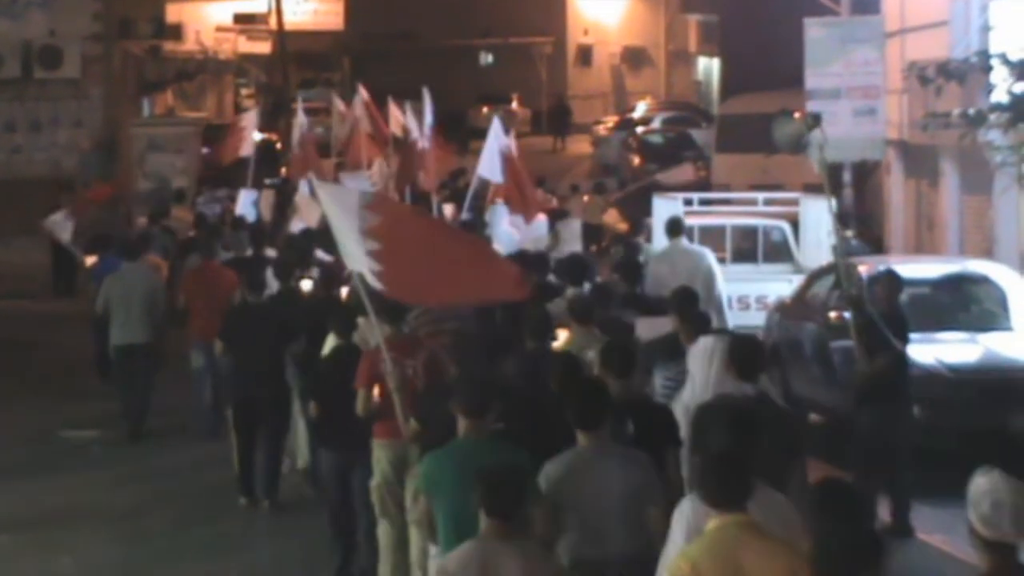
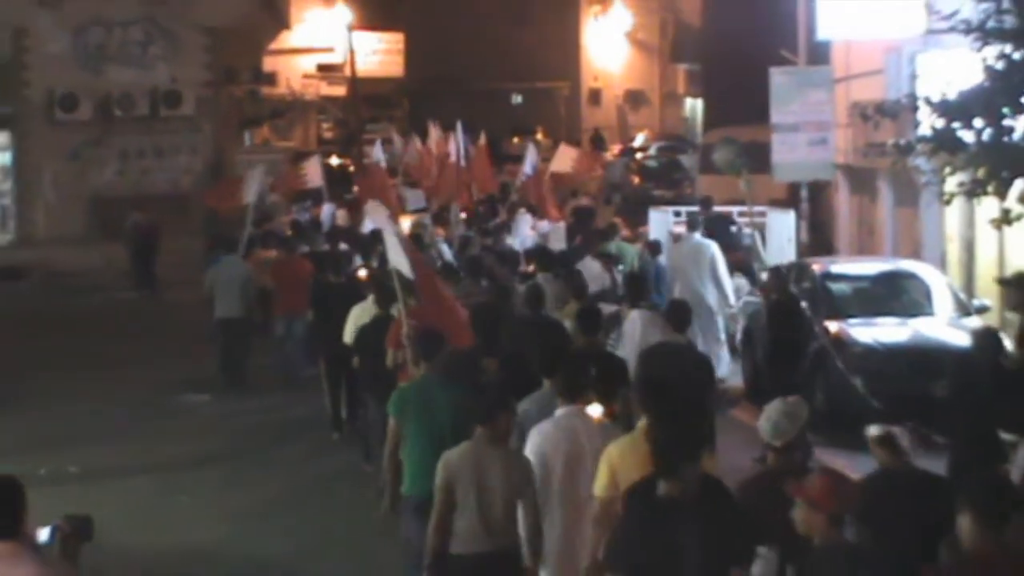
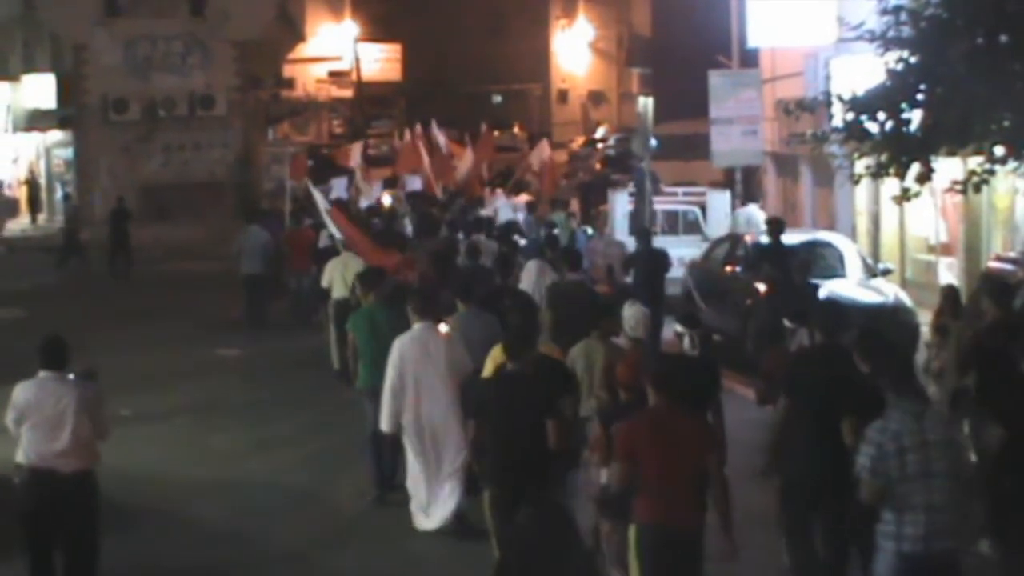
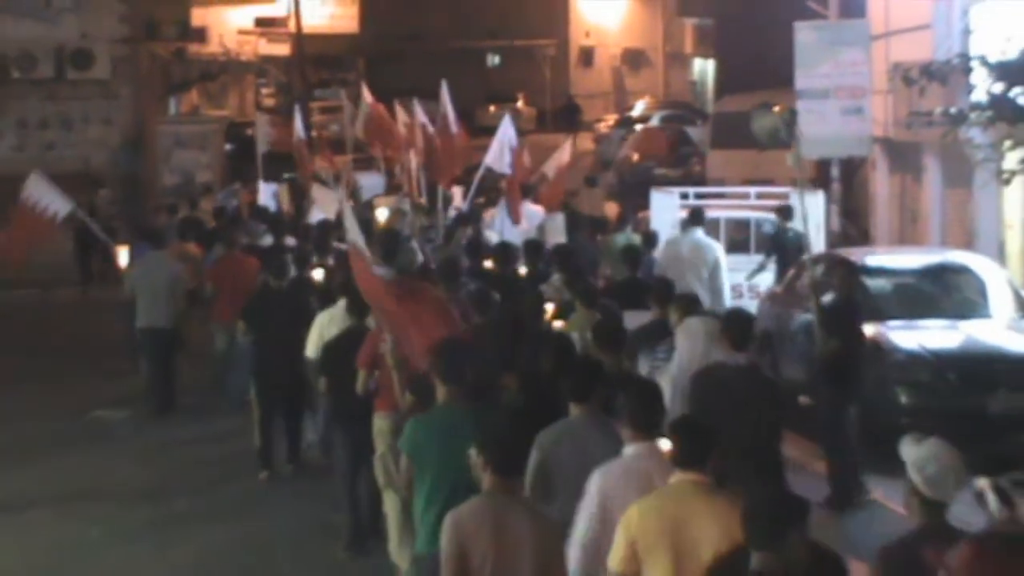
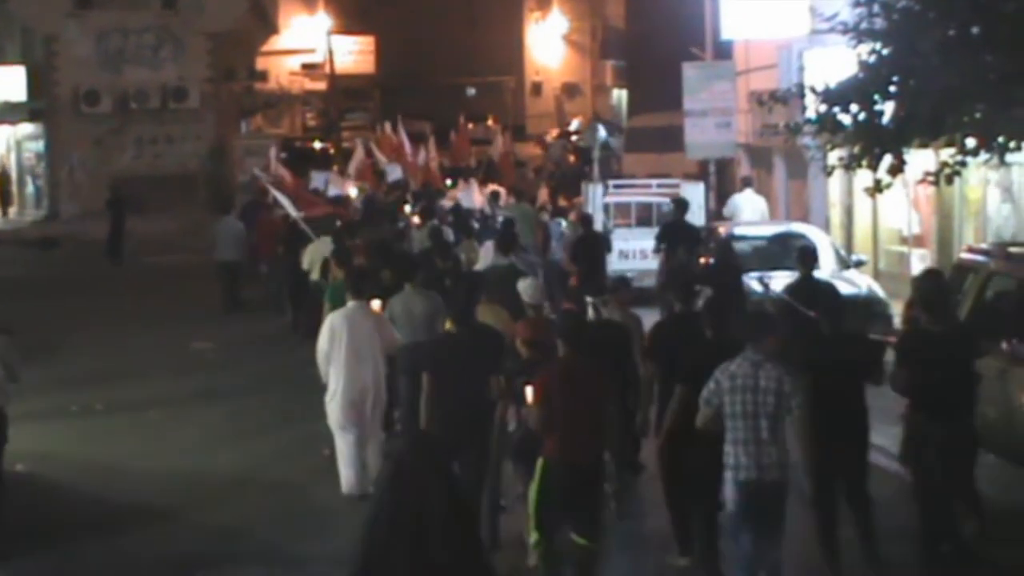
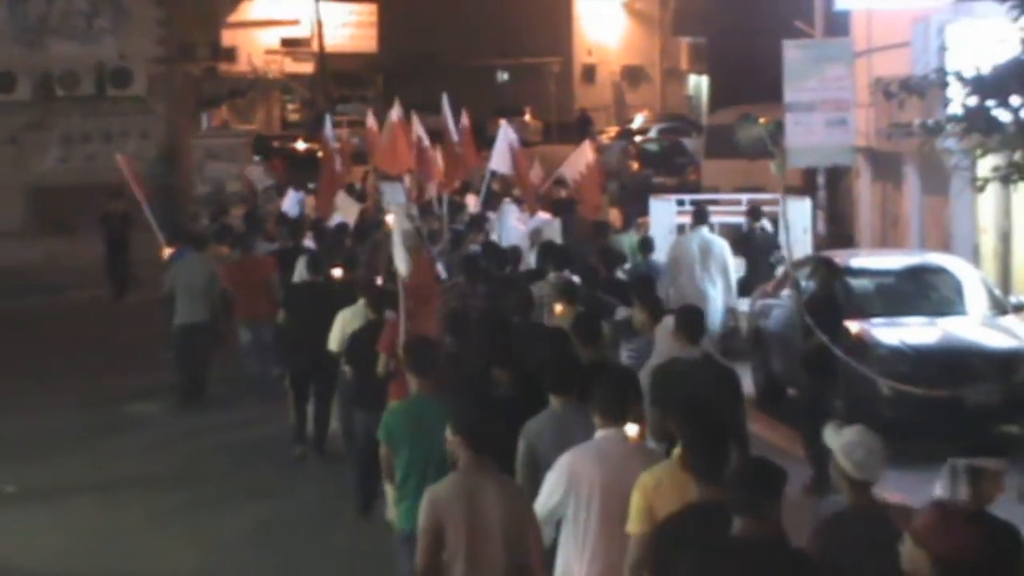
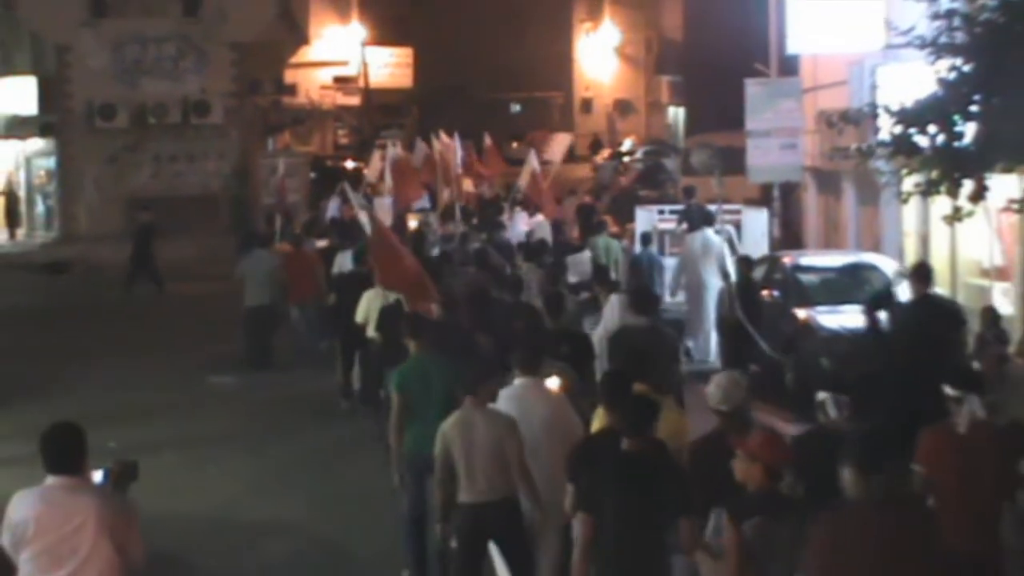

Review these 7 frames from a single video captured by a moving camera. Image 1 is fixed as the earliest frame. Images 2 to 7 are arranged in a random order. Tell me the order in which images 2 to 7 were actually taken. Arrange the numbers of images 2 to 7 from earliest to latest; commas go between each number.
4, 6, 2, 7, 3, 5
